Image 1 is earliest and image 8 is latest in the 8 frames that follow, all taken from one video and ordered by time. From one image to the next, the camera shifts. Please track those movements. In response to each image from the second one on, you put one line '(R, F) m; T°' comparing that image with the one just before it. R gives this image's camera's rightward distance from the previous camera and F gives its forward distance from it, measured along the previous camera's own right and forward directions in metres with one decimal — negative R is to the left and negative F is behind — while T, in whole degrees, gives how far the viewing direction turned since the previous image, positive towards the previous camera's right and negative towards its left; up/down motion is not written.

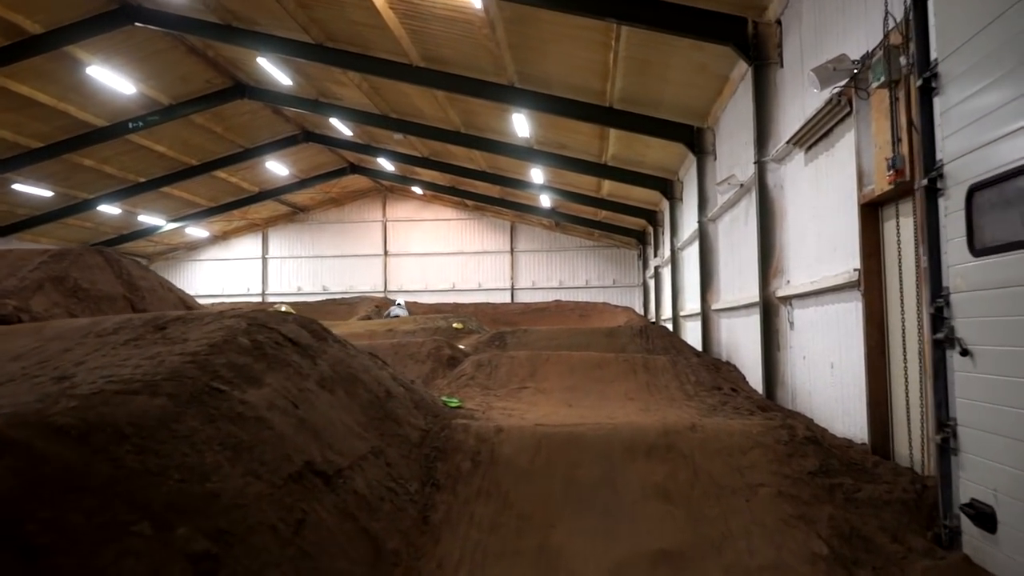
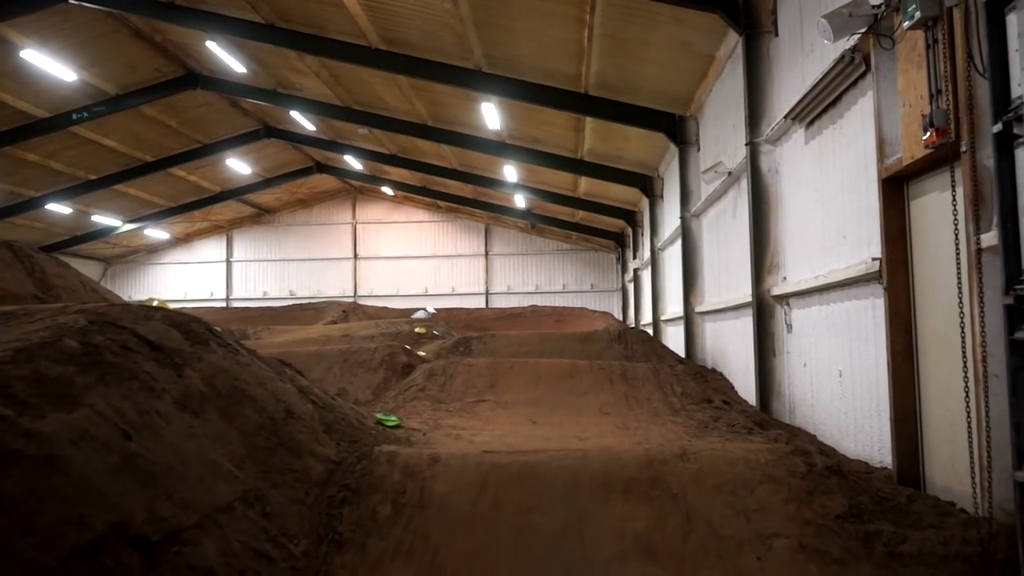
(+0.2, +1.1) m; +1°
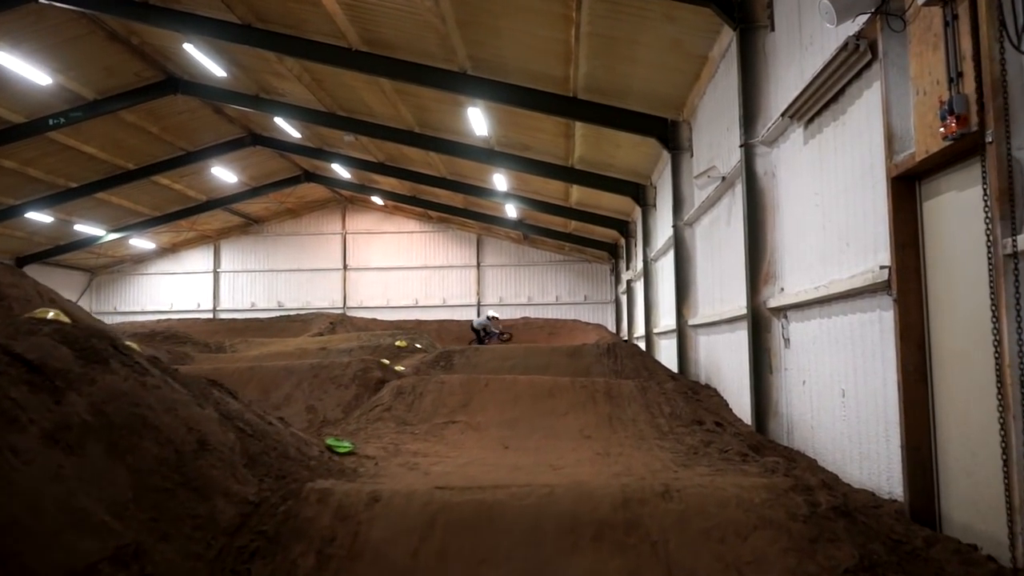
(+0.2, +0.6) m; 0°
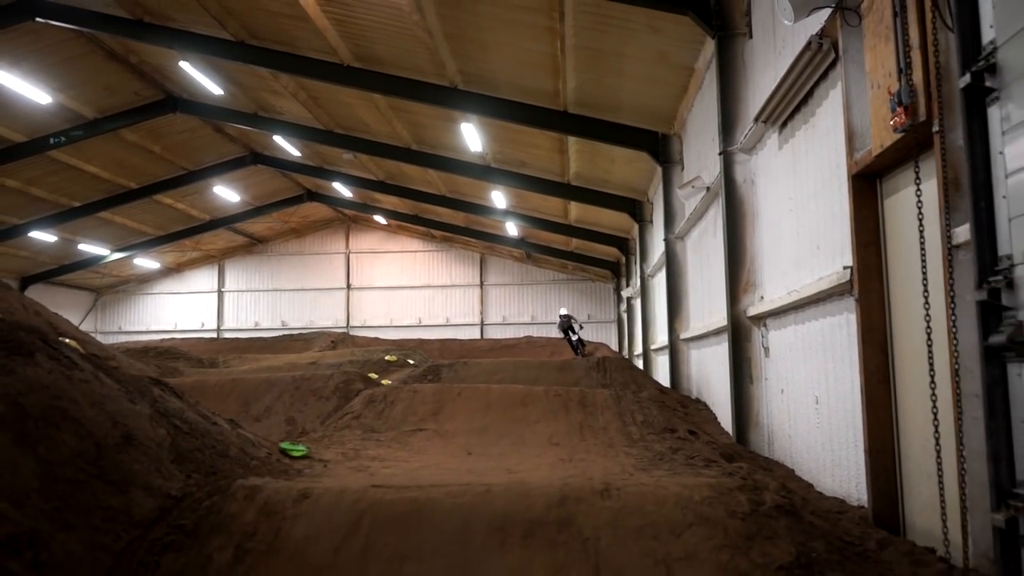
(+0.3, +0.1) m; -1°
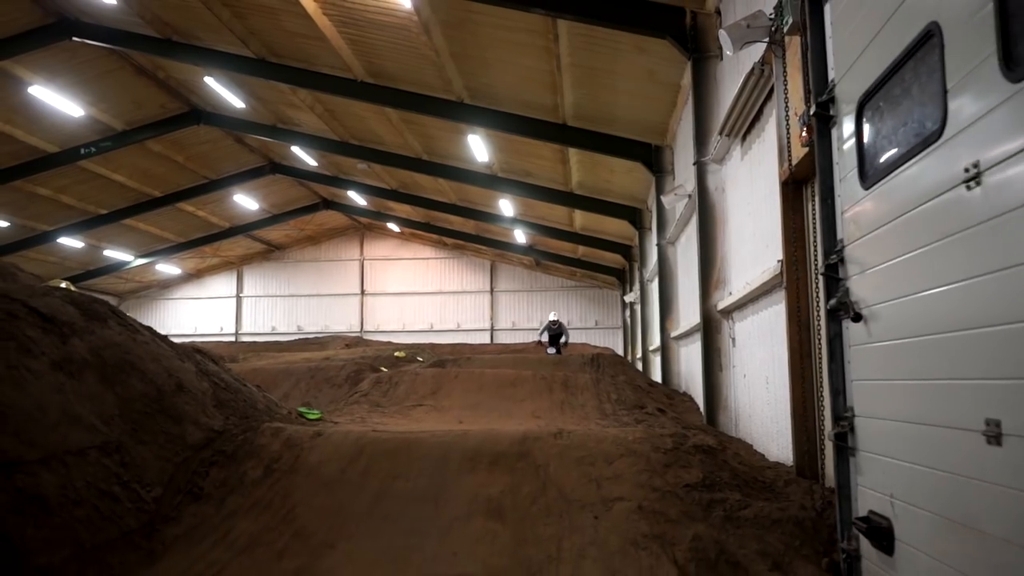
(+0.2, -0.8) m; -1°
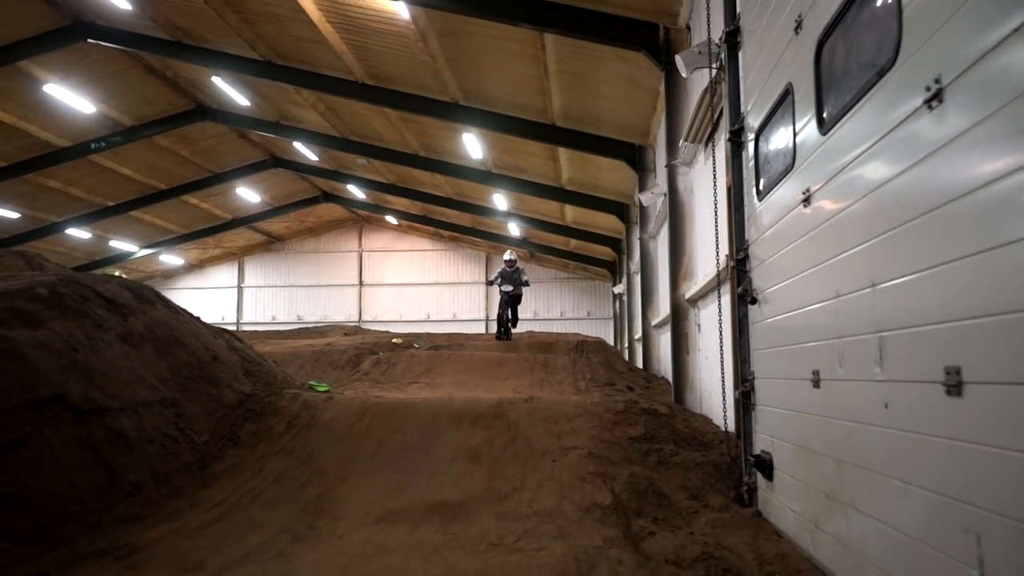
(+0.1, -0.9) m; 0°
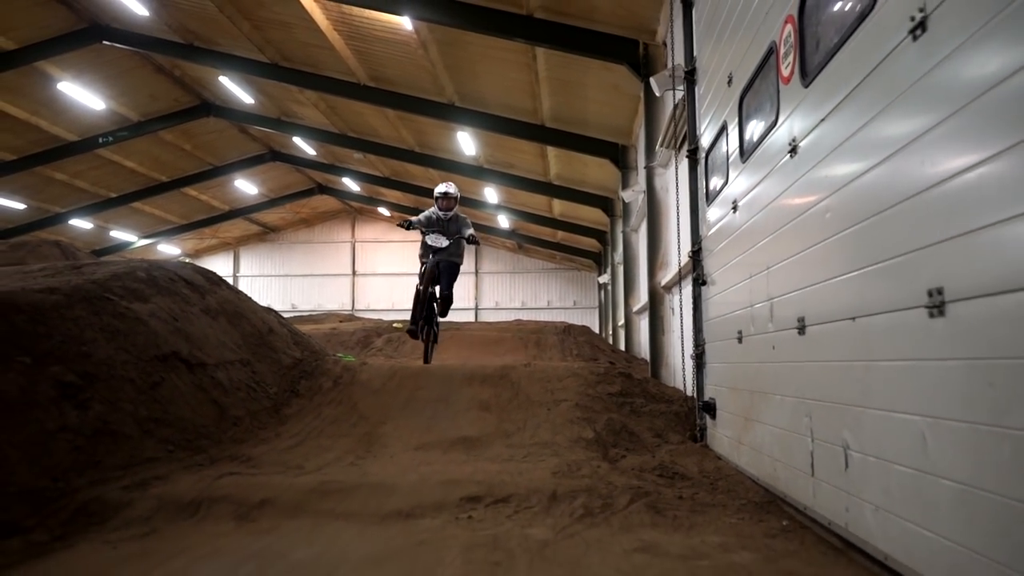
(-0.1, -1.1) m; +1°
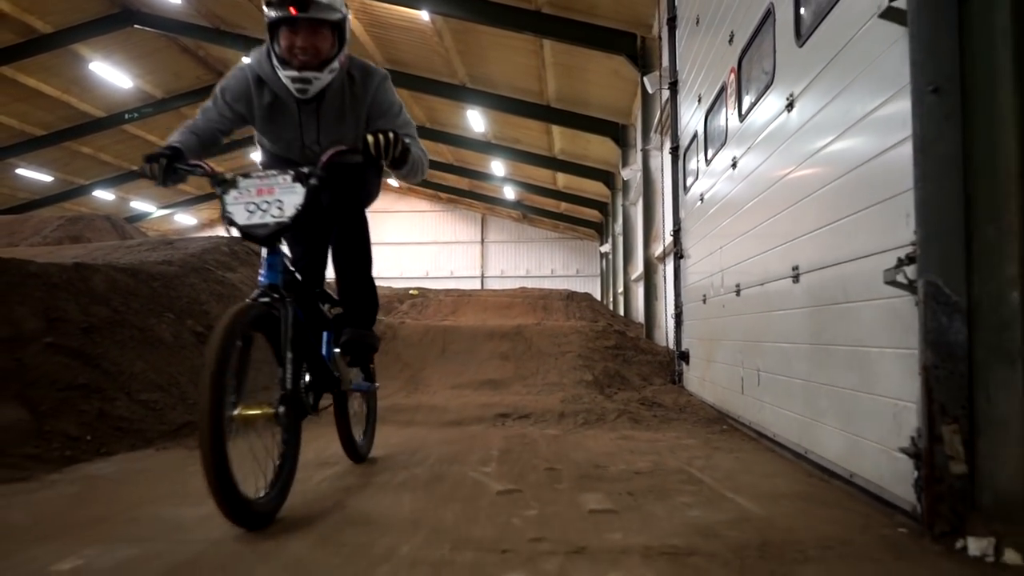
(-0.1, -1.2) m; 0°
